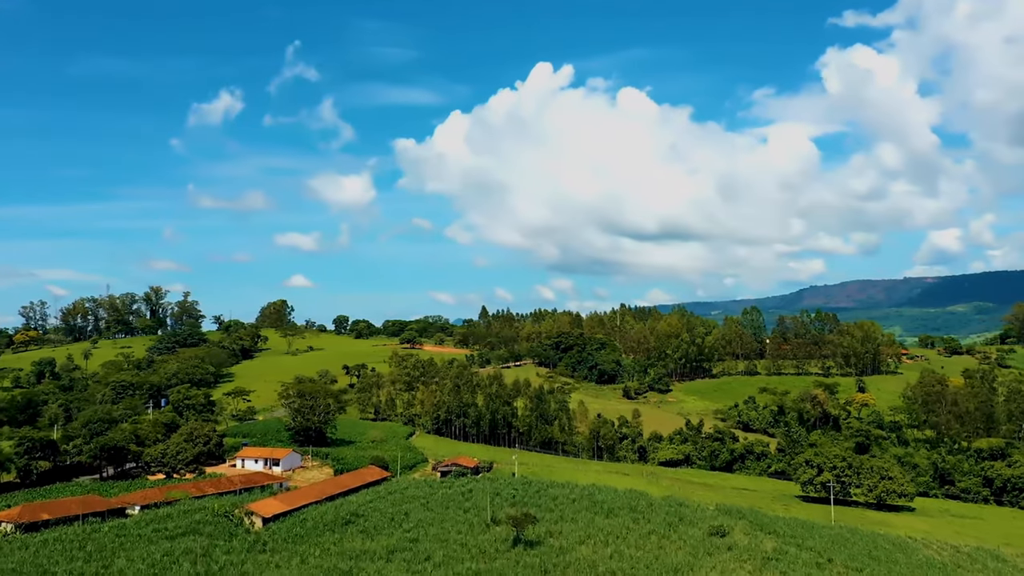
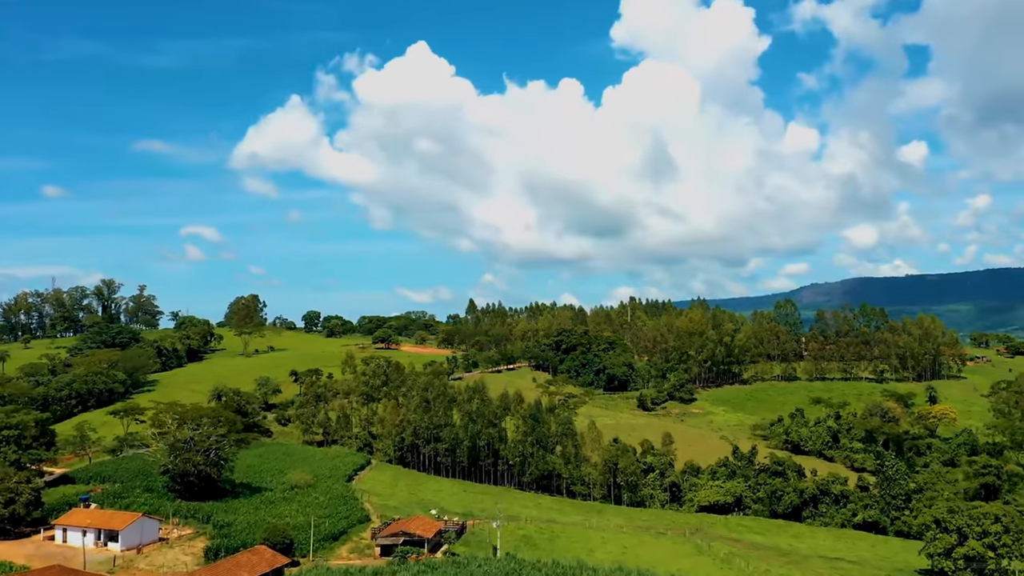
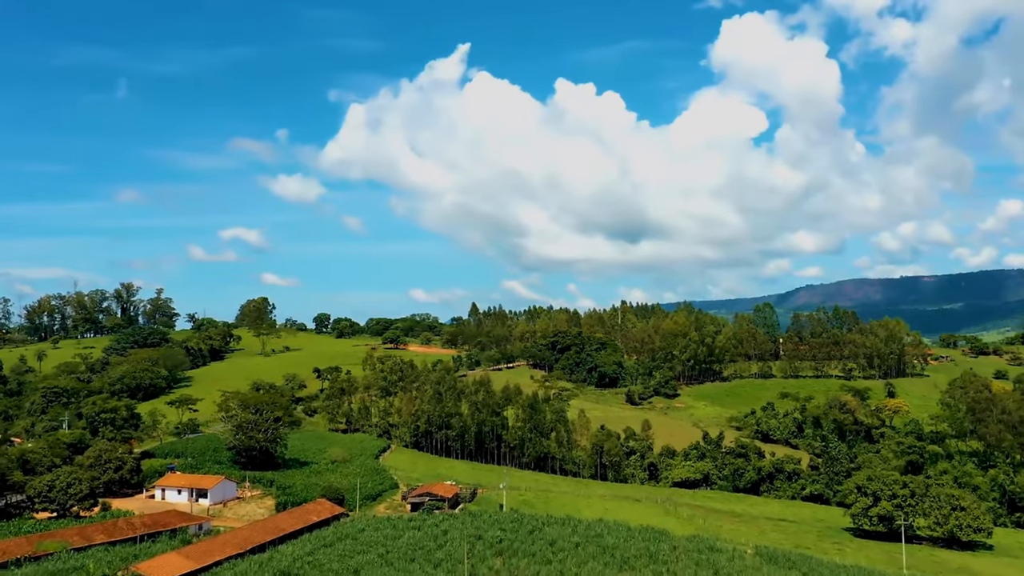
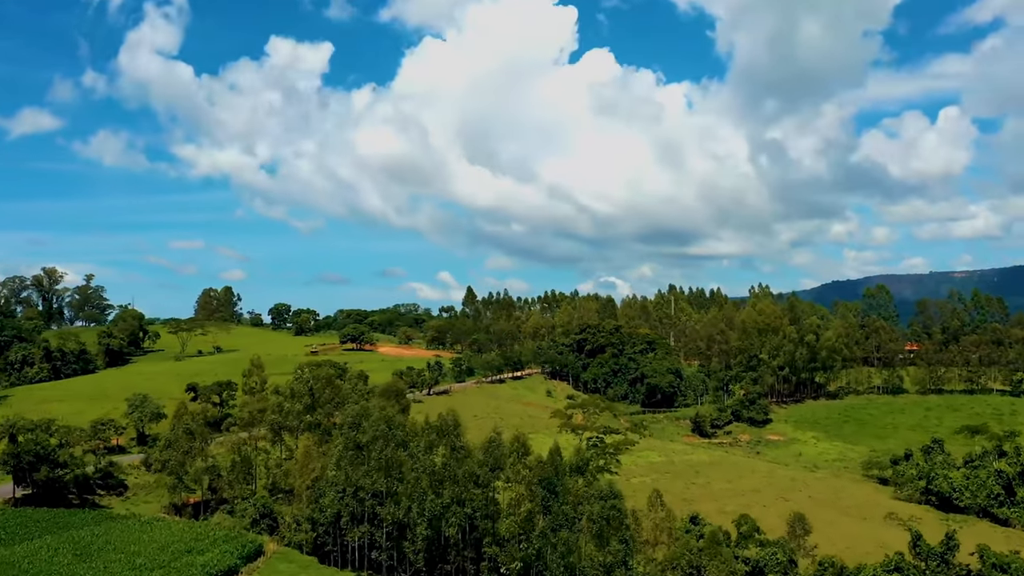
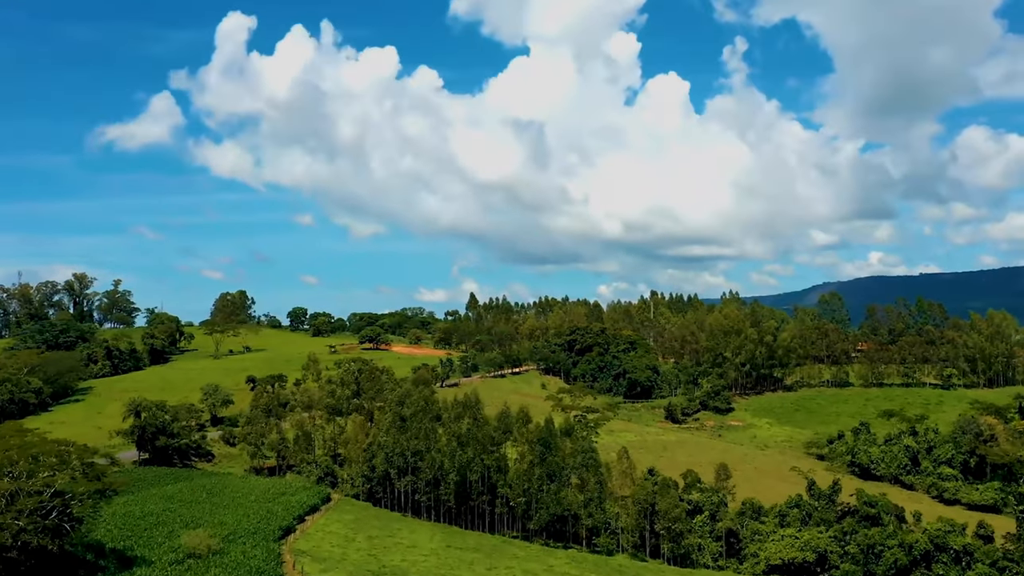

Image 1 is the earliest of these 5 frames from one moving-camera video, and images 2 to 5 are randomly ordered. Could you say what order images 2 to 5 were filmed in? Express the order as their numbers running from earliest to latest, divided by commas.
3, 2, 5, 4
